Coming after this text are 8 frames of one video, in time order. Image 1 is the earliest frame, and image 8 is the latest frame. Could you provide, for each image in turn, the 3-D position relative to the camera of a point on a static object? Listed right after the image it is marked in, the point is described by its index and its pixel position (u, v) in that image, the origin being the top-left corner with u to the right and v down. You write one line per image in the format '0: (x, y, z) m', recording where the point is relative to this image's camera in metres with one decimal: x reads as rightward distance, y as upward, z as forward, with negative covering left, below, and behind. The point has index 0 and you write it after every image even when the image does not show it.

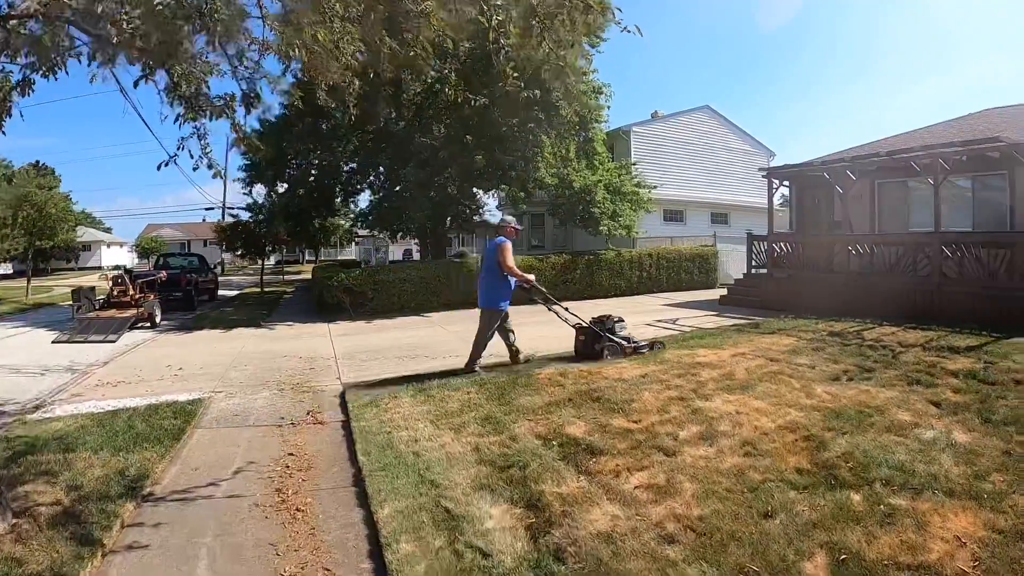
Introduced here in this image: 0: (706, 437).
0: (+1.5, -1.3, +5.1) m
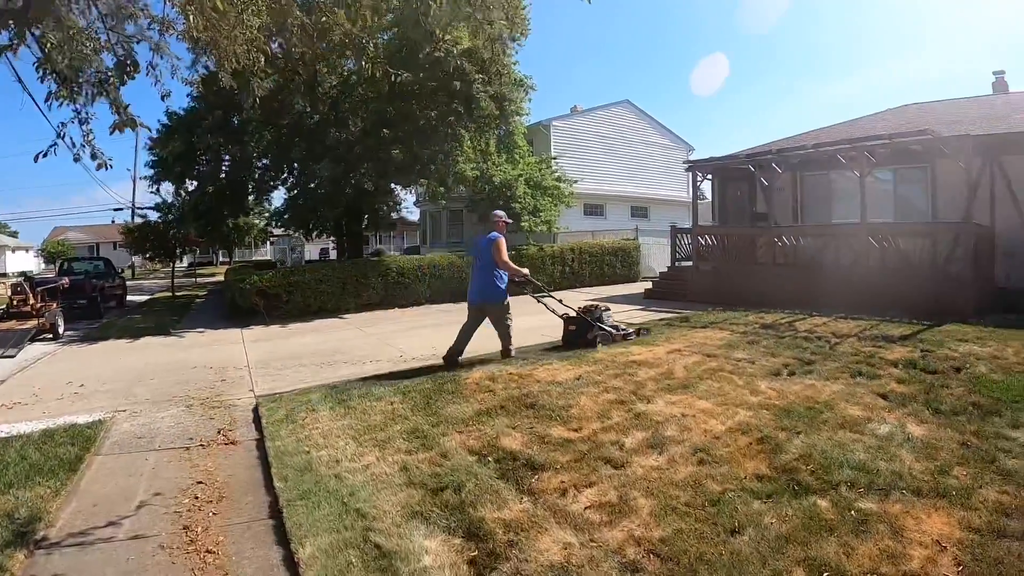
0: (+1.0, -1.2, +4.5) m
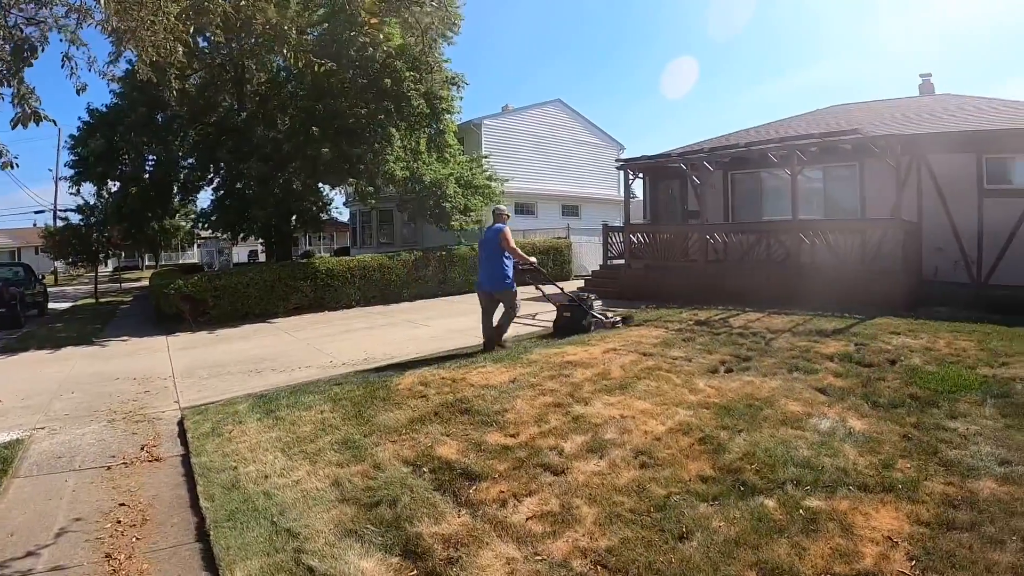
0: (+0.6, -1.2, +4.3) m
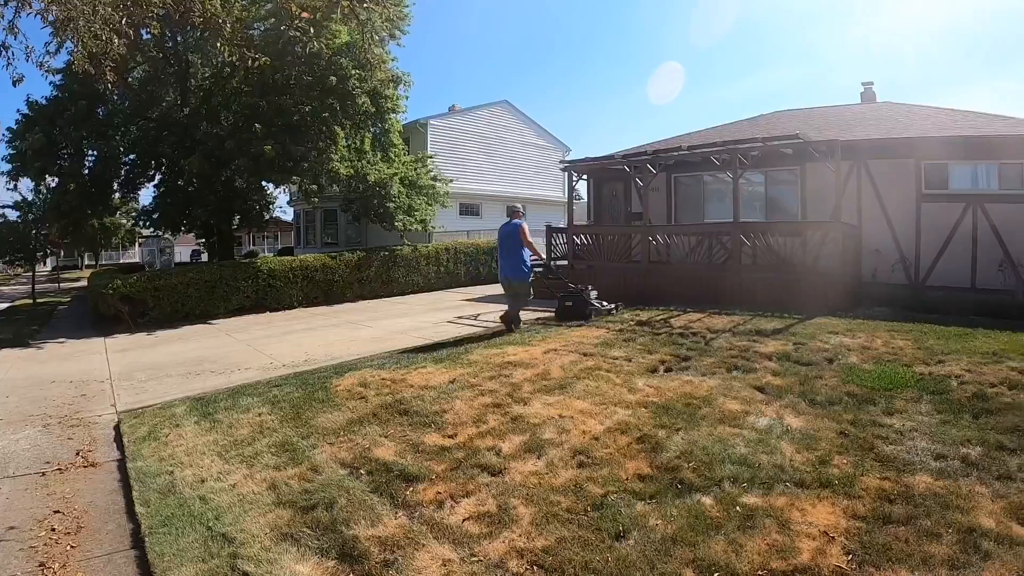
0: (+0.1, -1.2, +4.3) m
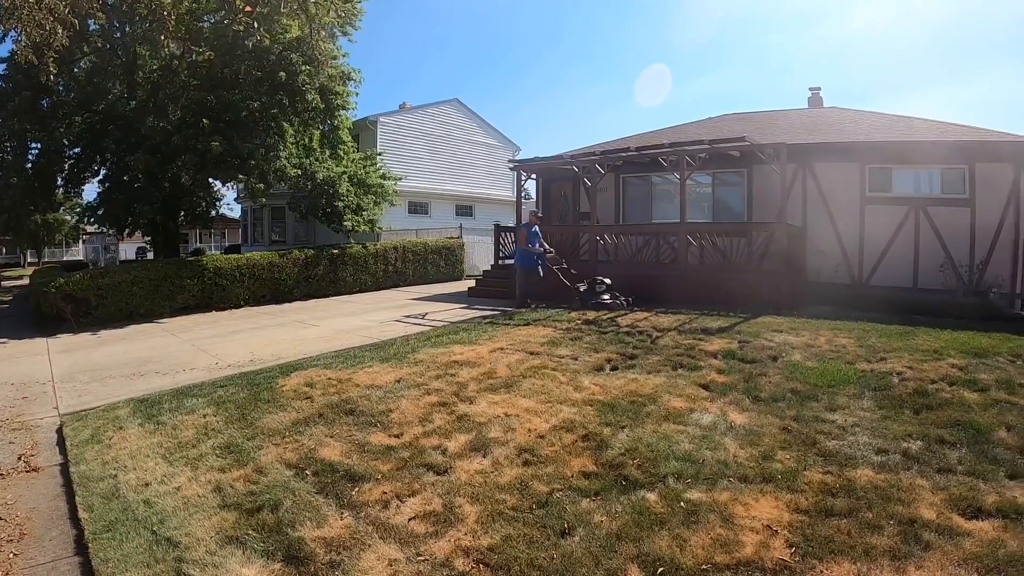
0: (-0.3, -1.2, +4.3) m
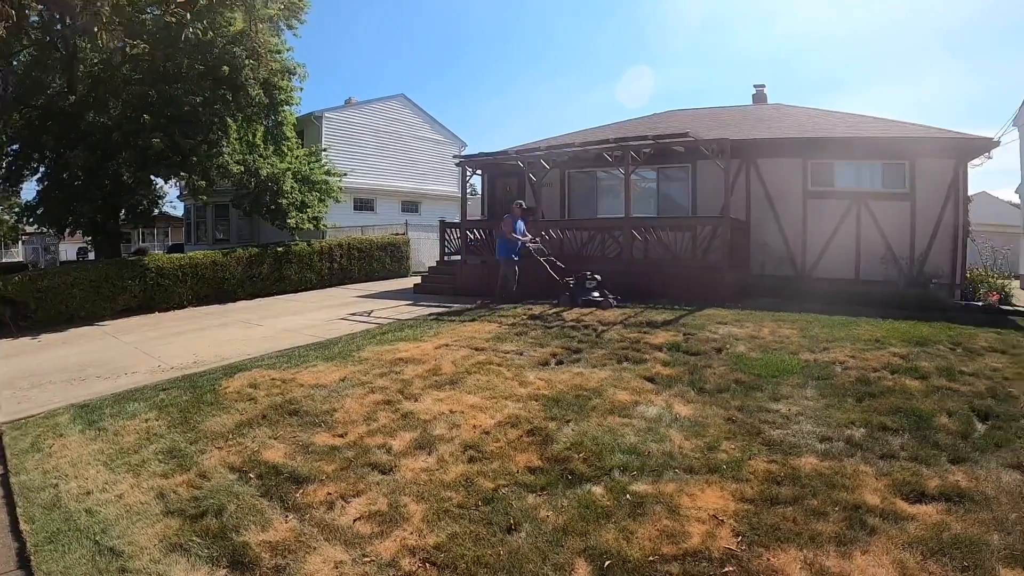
0: (-0.6, -1.1, +4.3) m
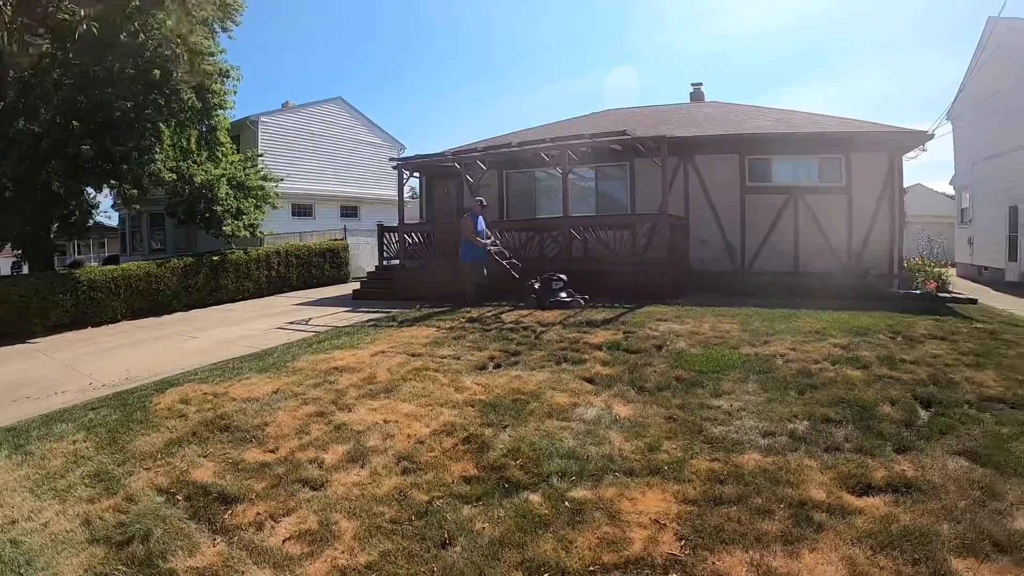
0: (-1.0, -1.2, +4.2) m
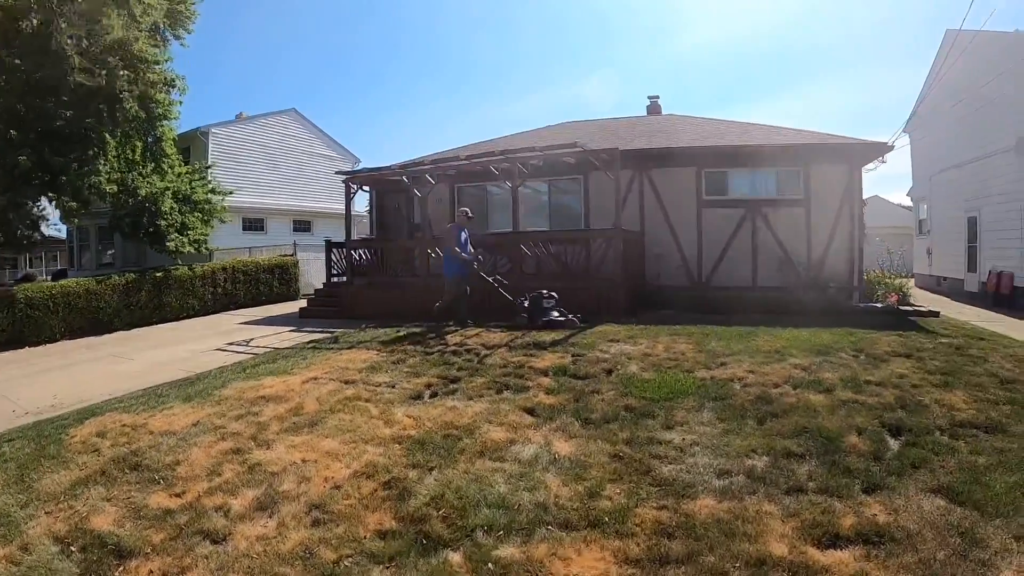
0: (-1.3, -1.3, +3.8) m
